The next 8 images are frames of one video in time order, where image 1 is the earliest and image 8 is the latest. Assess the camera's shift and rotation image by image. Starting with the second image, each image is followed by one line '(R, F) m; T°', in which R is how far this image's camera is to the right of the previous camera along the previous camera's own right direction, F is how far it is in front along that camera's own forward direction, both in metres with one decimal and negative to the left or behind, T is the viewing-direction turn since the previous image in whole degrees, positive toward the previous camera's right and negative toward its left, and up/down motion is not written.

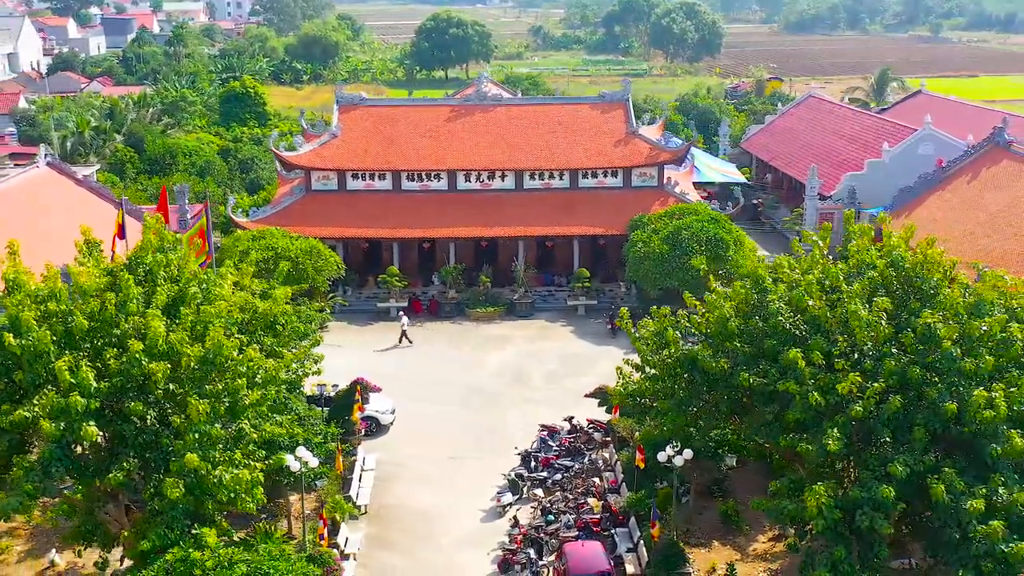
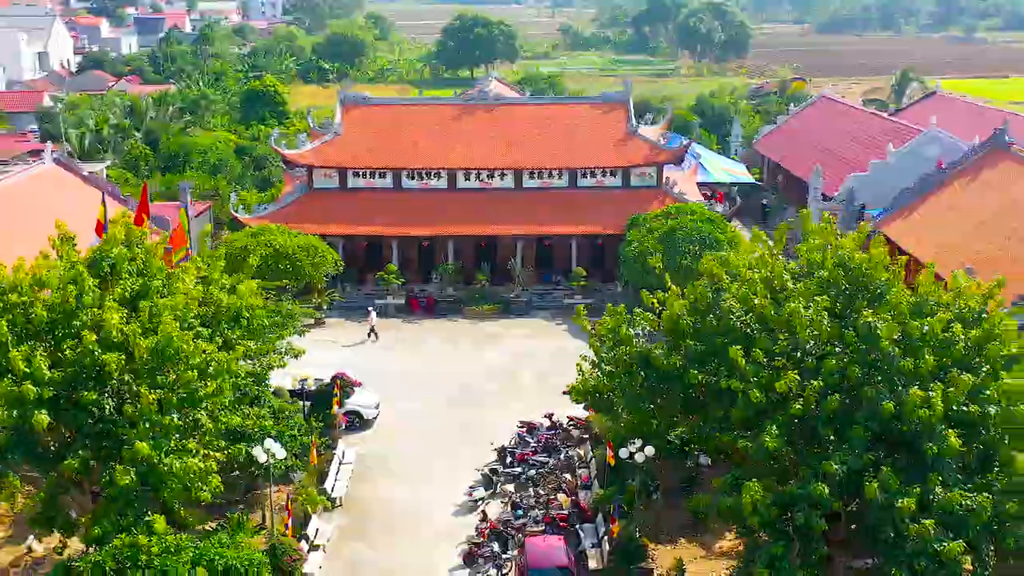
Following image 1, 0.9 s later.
(+1.2, -0.2) m; -2°
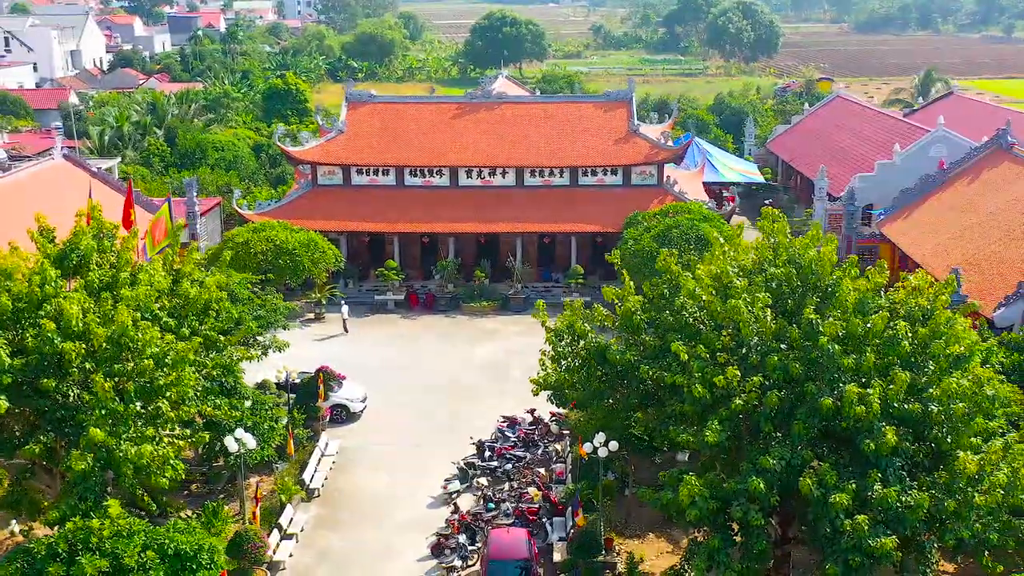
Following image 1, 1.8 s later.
(+1.2, -0.2) m; -2°
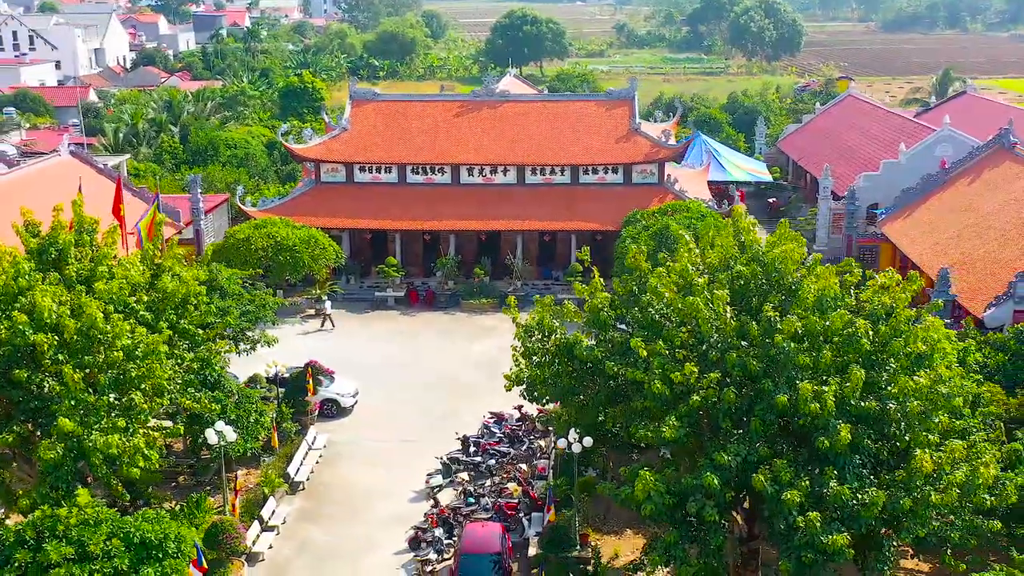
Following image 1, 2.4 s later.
(+0.9, -0.1) m; -1°
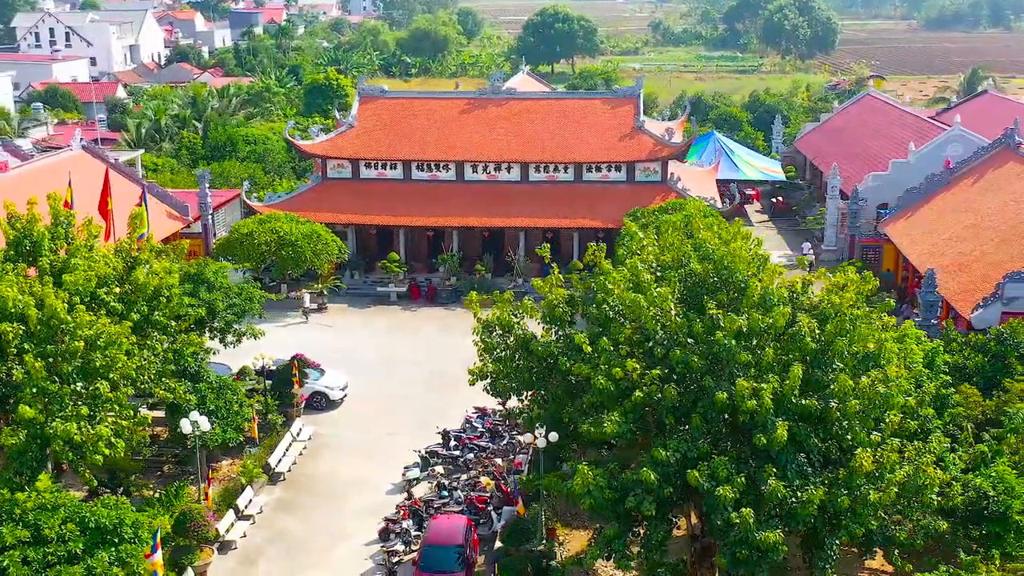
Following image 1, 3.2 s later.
(+1.3, -0.2) m; -2°
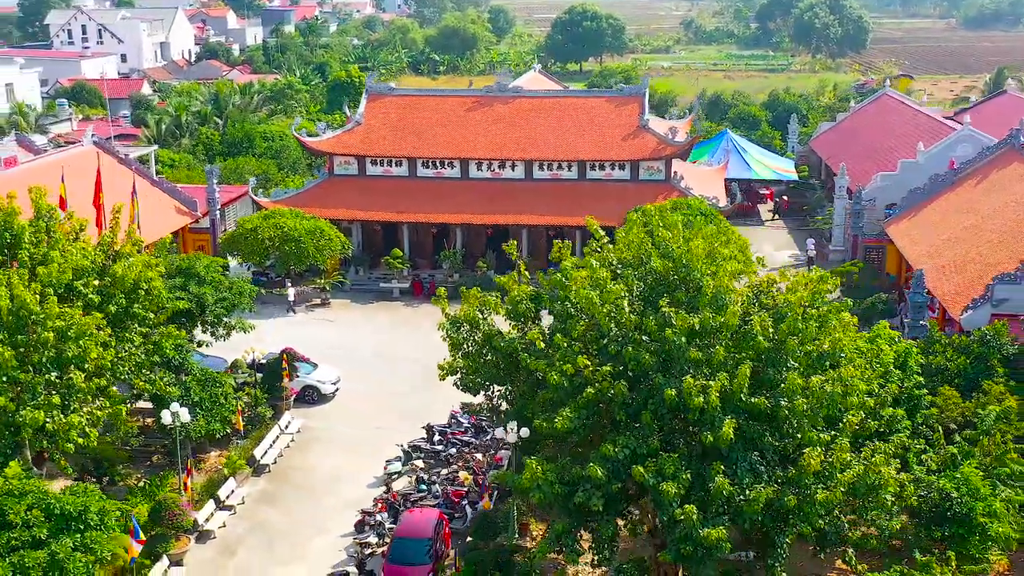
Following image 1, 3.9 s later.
(+1.1, -0.1) m; -2°
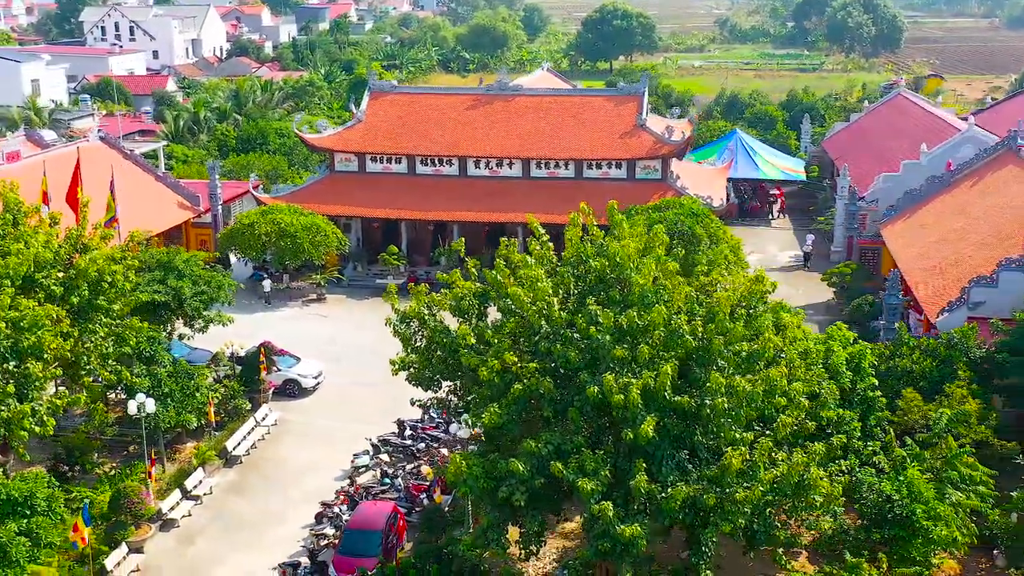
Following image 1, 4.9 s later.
(+1.5, -0.1) m; -2°
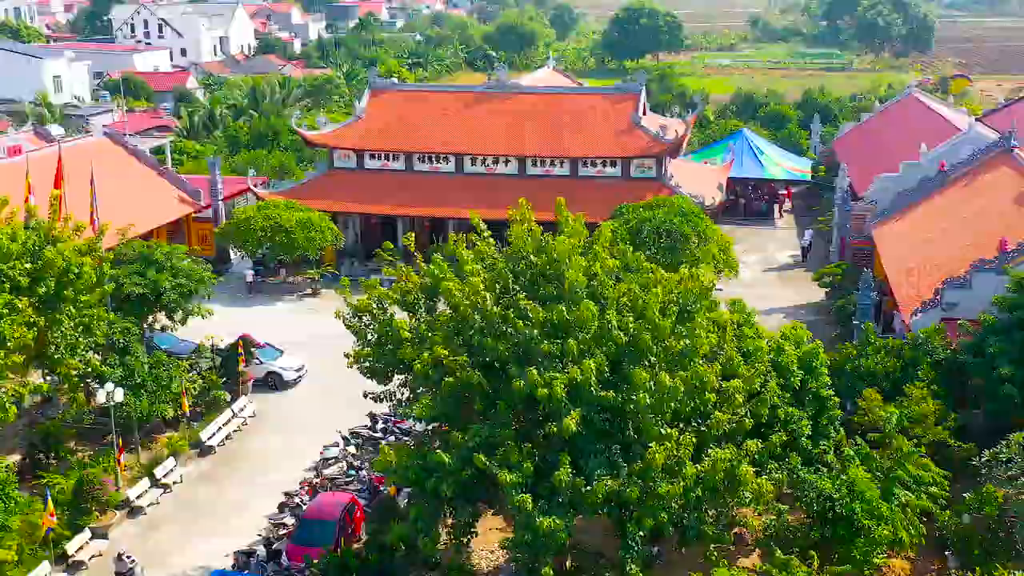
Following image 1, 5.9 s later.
(+1.4, -0.2) m; -2°
